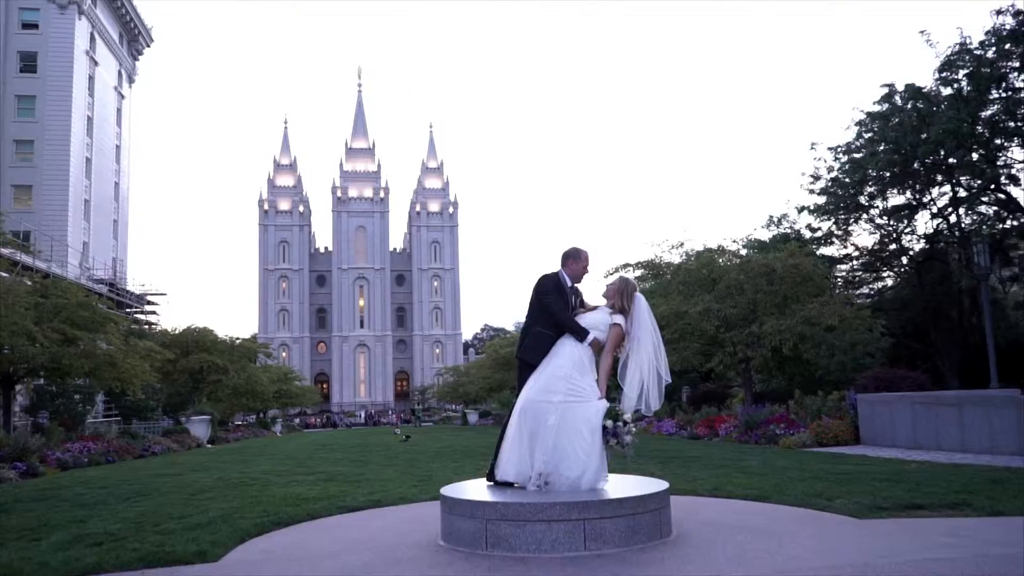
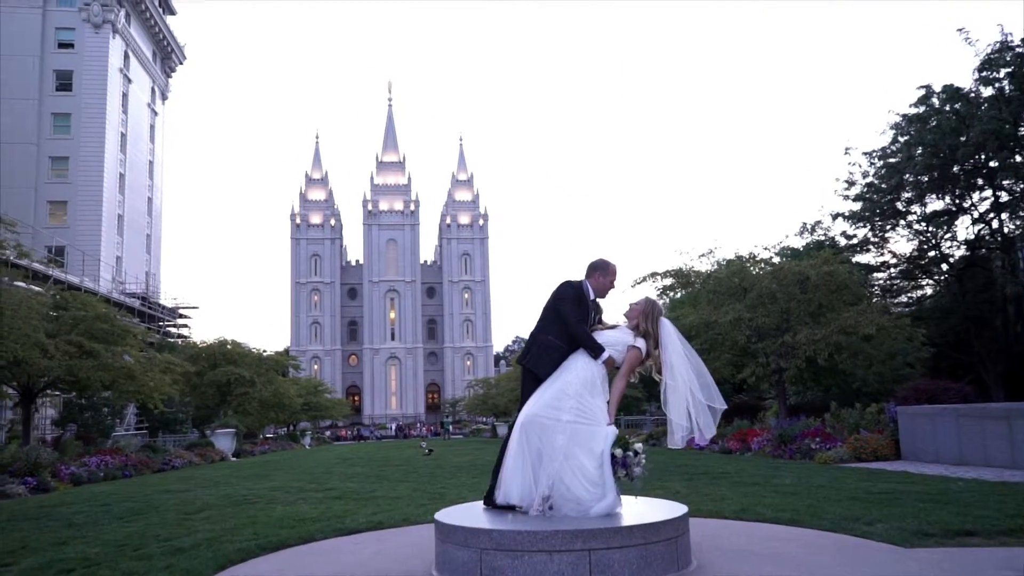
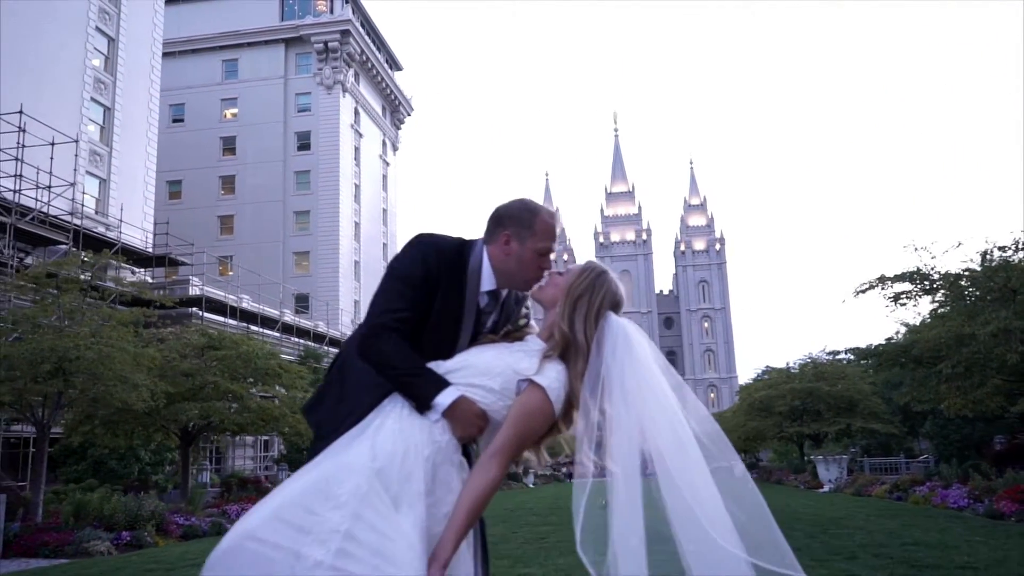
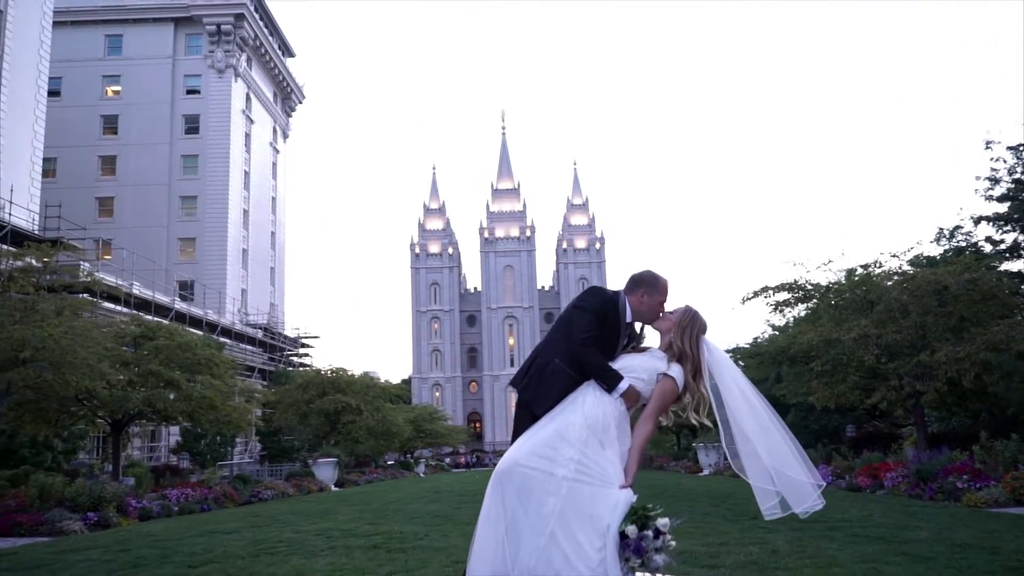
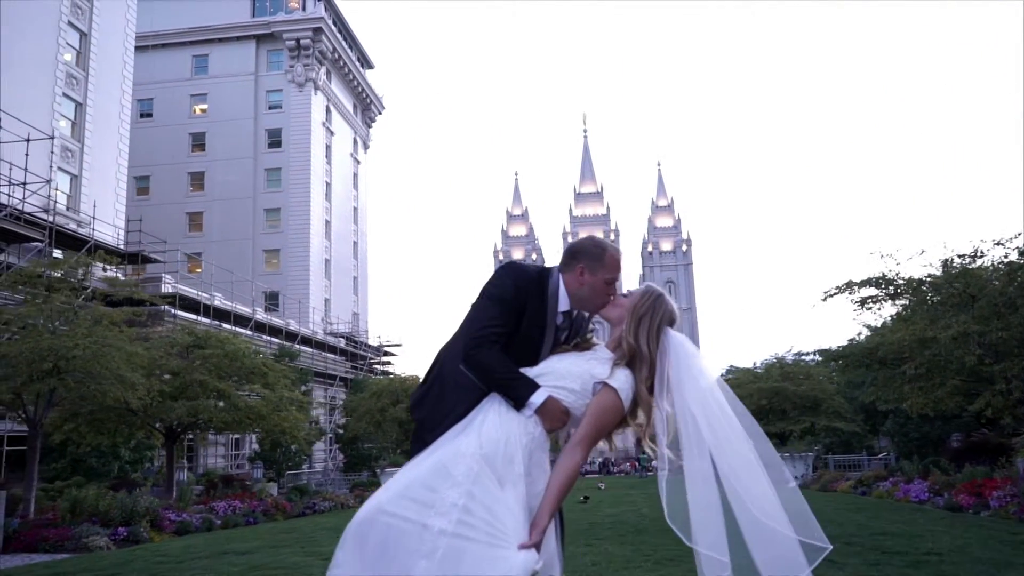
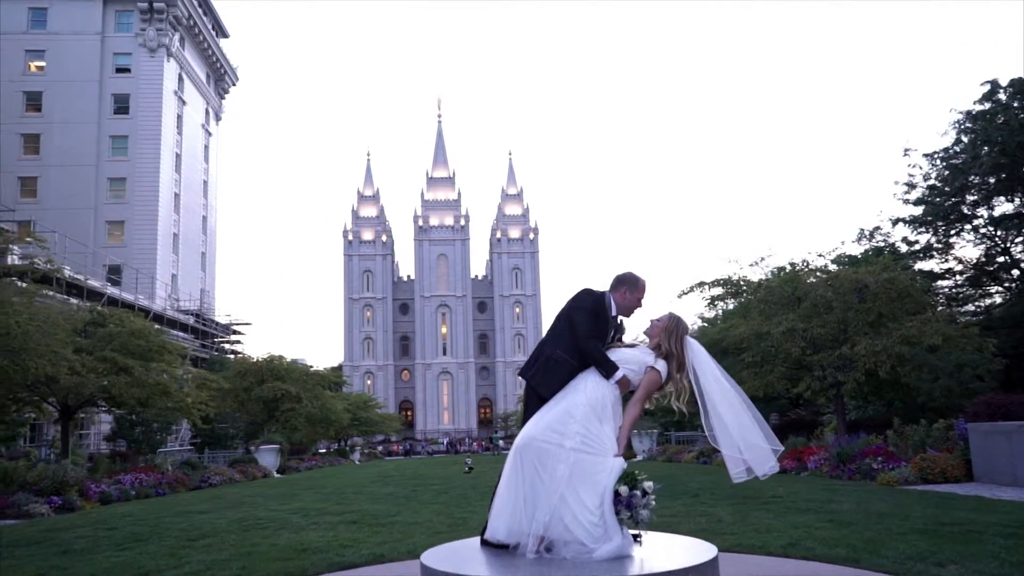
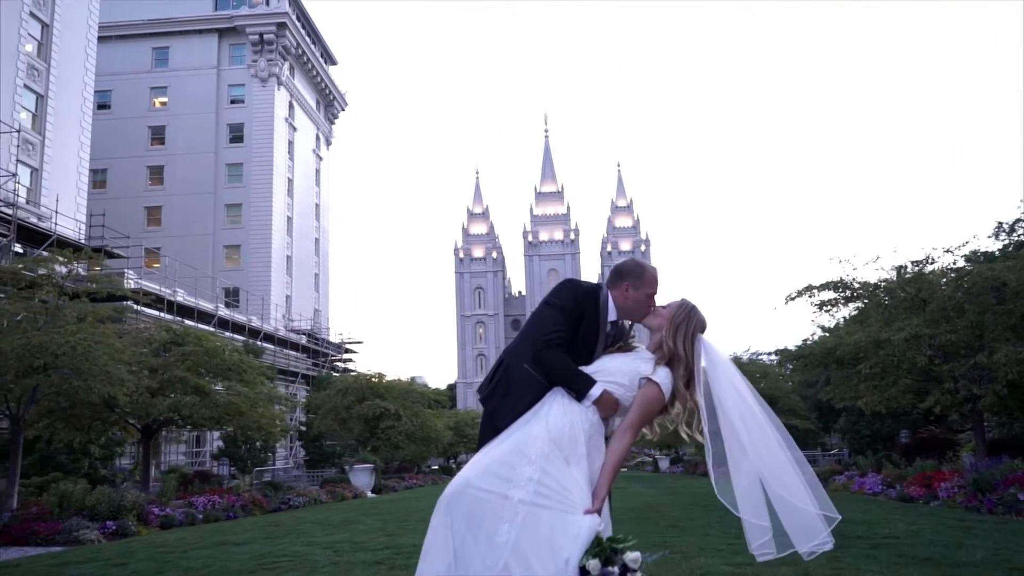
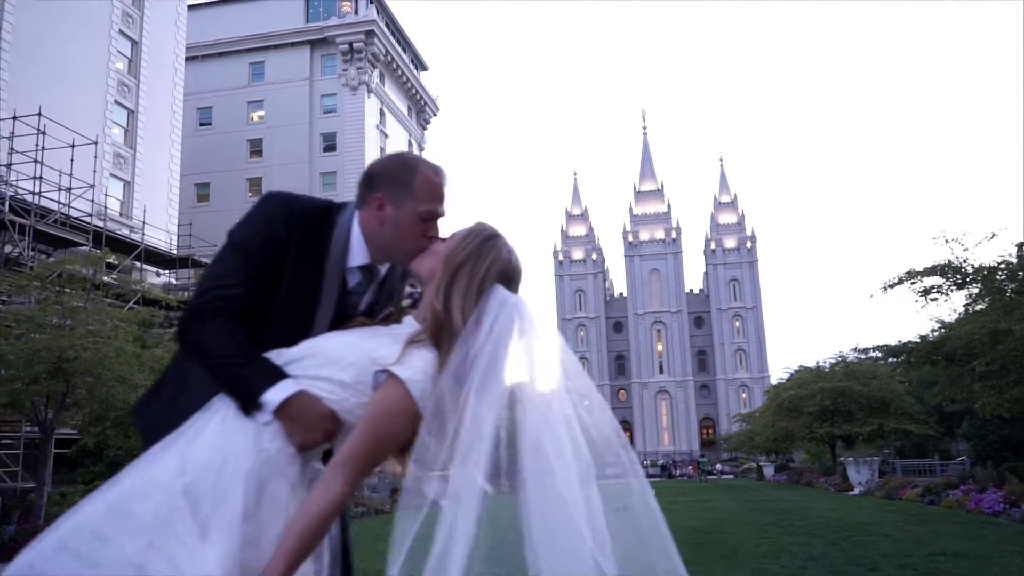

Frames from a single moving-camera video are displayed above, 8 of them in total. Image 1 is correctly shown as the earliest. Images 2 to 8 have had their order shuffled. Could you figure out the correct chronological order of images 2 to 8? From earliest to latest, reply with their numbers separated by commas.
2, 6, 4, 7, 5, 3, 8
